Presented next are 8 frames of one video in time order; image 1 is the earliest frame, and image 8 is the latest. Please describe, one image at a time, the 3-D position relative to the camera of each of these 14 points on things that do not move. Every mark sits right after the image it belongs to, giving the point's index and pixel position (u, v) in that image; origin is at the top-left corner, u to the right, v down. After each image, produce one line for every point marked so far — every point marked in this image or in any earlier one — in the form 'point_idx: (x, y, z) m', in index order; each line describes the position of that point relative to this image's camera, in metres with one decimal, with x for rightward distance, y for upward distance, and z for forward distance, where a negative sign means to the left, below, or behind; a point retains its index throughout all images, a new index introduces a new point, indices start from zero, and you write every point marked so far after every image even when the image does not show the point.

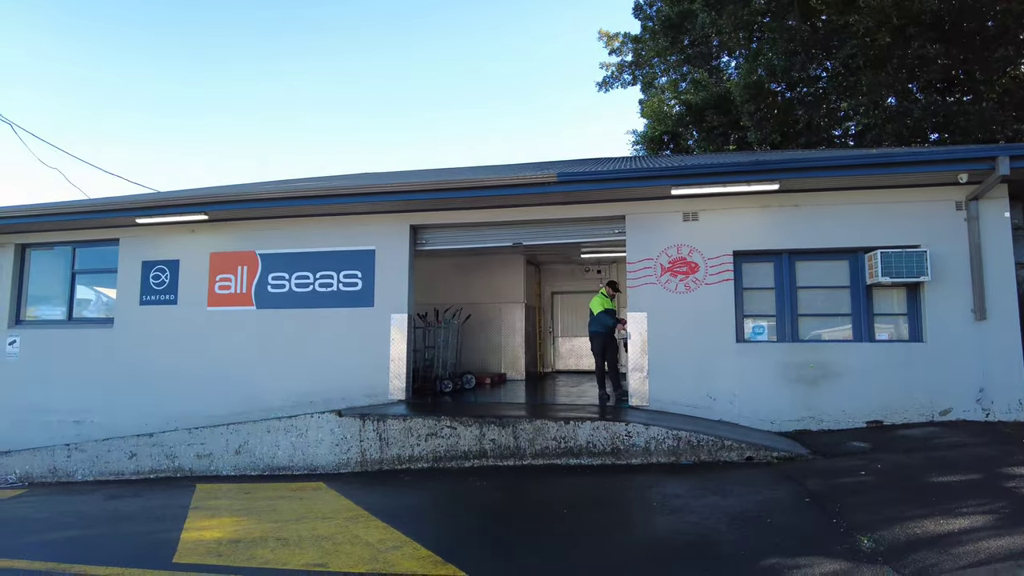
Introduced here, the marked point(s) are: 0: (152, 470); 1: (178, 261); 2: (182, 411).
0: (-3.8, -1.9, +7.3) m
1: (-4.4, +0.4, +9.1) m
2: (-4.2, -1.6, +8.8) m
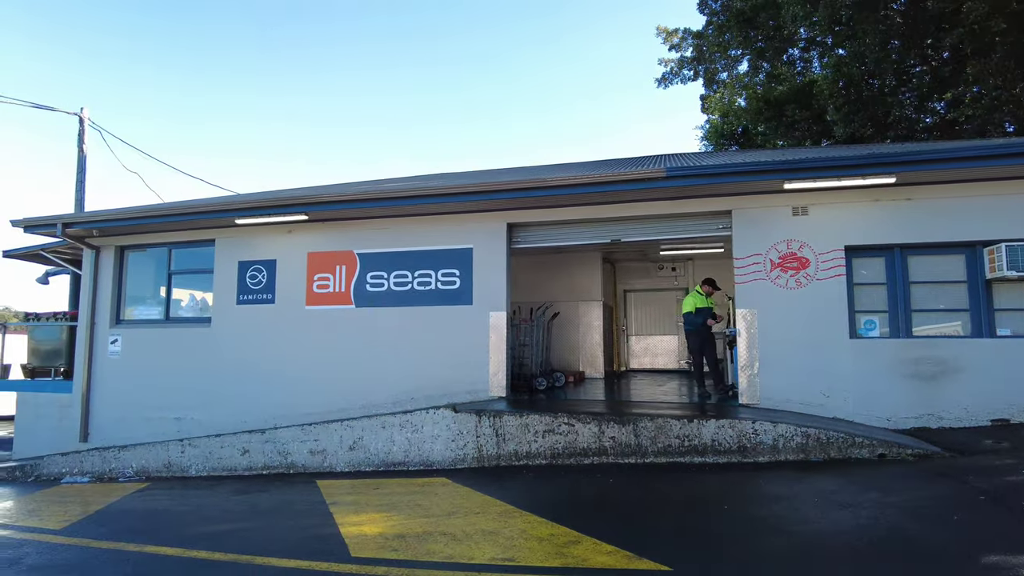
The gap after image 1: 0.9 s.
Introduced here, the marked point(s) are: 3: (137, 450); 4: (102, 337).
0: (-2.6, -1.9, +7.4) m
1: (-3.1, +0.4, +9.2) m
2: (-2.9, -1.5, +9.0) m
3: (-4.4, -1.9, +8.0) m
4: (-6.1, -0.7, +10.4) m
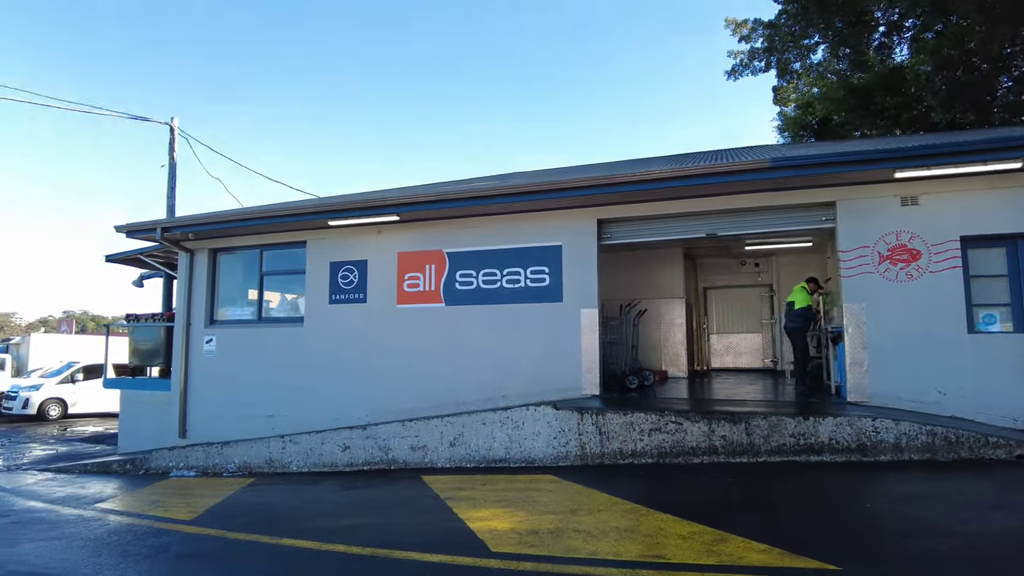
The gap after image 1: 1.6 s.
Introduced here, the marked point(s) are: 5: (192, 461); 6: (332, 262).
0: (-1.6, -1.9, +7.5) m
1: (-2.0, +0.4, +9.4) m
2: (-1.8, -1.5, +9.1) m
3: (-3.3, -1.9, +8.3) m
4: (-4.8, -0.7, +10.7) m
5: (-4.0, -2.2, +8.6) m
6: (-2.5, +0.4, +9.7) m
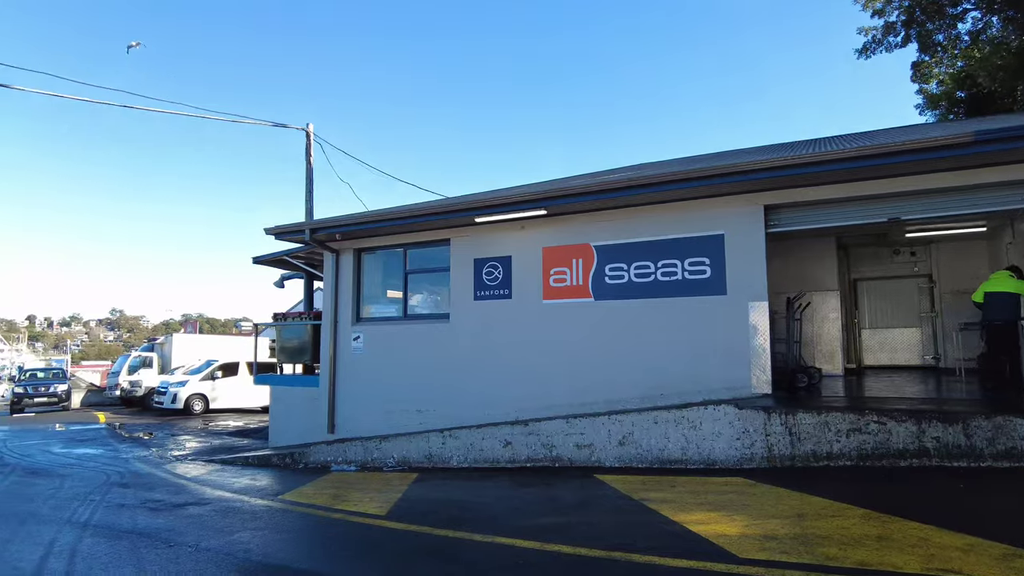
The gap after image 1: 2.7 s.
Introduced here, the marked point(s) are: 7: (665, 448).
0: (+0.2, -1.8, +7.4) m
1: (0.0, +0.4, +9.3) m
2: (+0.2, -1.5, +9.0) m
3: (-1.4, -1.8, +8.3) m
4: (-2.6, -0.7, +11.0) m
5: (-2.1, -2.1, +8.8) m
6: (-0.5, +0.4, +9.7) m
7: (+1.5, -1.5, +6.6) m
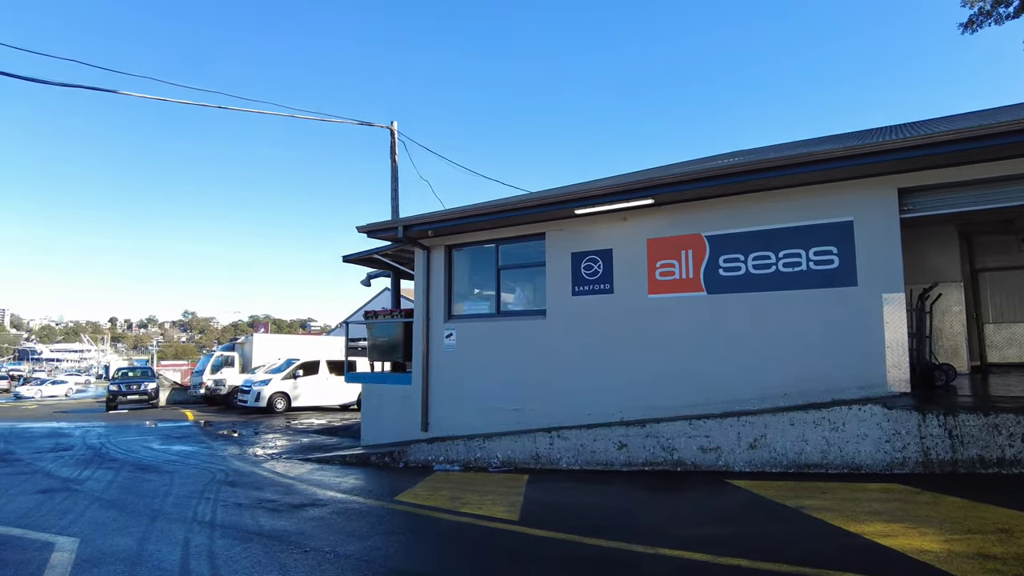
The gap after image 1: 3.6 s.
0: (+1.4, -1.8, +7.0) m
1: (+1.3, +0.5, +8.9) m
2: (+1.5, -1.4, +8.6) m
3: (-0.1, -1.8, +8.1) m
4: (-1.2, -0.7, +10.8) m
5: (-0.8, -2.1, +8.6) m
6: (+0.8, +0.5, +9.3) m
7: (+2.6, -1.4, +6.1) m
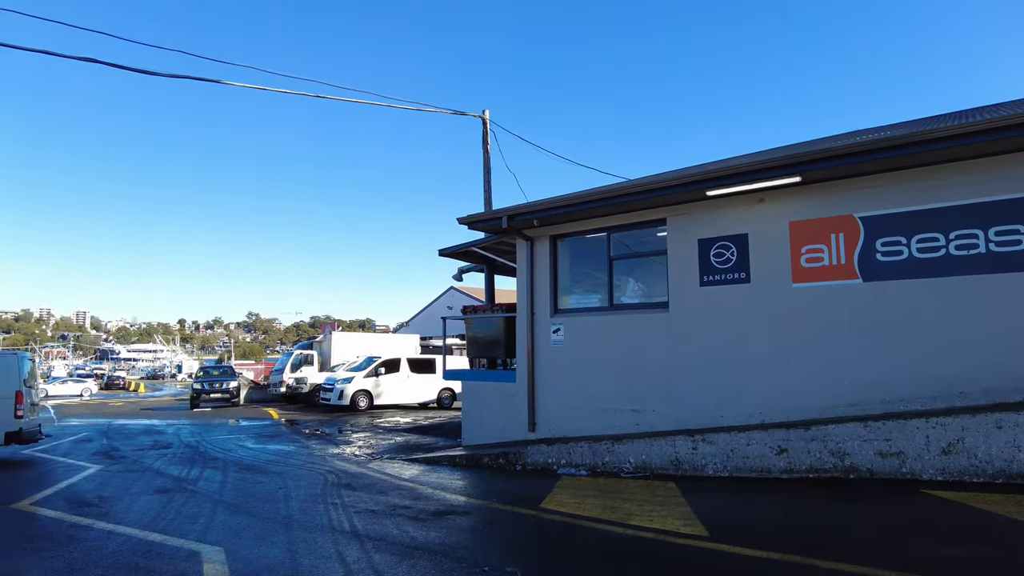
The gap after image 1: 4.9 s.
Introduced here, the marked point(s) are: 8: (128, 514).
0: (+2.7, -1.6, +6.3) m
1: (+2.8, +0.6, +8.2) m
2: (+3.0, -1.3, +7.8) m
3: (+1.3, -1.7, +7.4) m
4: (+0.5, -0.6, +10.3) m
5: (+0.7, -2.0, +8.0) m
6: (+2.3, +0.6, +8.6) m
7: (+3.8, -1.3, +5.3) m
8: (-3.3, -2.0, +6.0) m
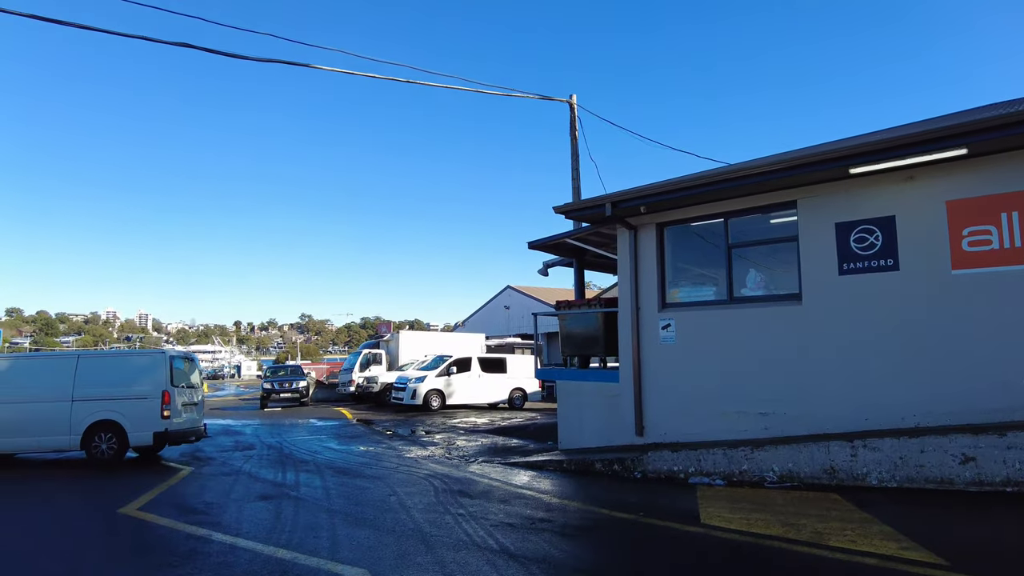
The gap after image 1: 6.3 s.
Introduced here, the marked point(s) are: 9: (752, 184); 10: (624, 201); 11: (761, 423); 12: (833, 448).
0: (+3.9, -1.5, +5.4) m
1: (+4.1, +0.8, +7.3) m
2: (+4.2, -1.1, +6.9) m
3: (+2.6, -1.6, +6.6) m
4: (+1.9, -0.5, +9.5) m
5: (+2.0, -1.9, +7.2) m
6: (+3.7, +0.7, +7.7) m
7: (+4.9, -1.2, +4.3) m
8: (-2.1, -1.9, +5.5) m
9: (+2.8, +1.2, +8.1) m
10: (+1.5, +1.2, +9.3) m
11: (+3.0, -1.6, +8.2) m
12: (+2.9, -1.4, +6.3) m
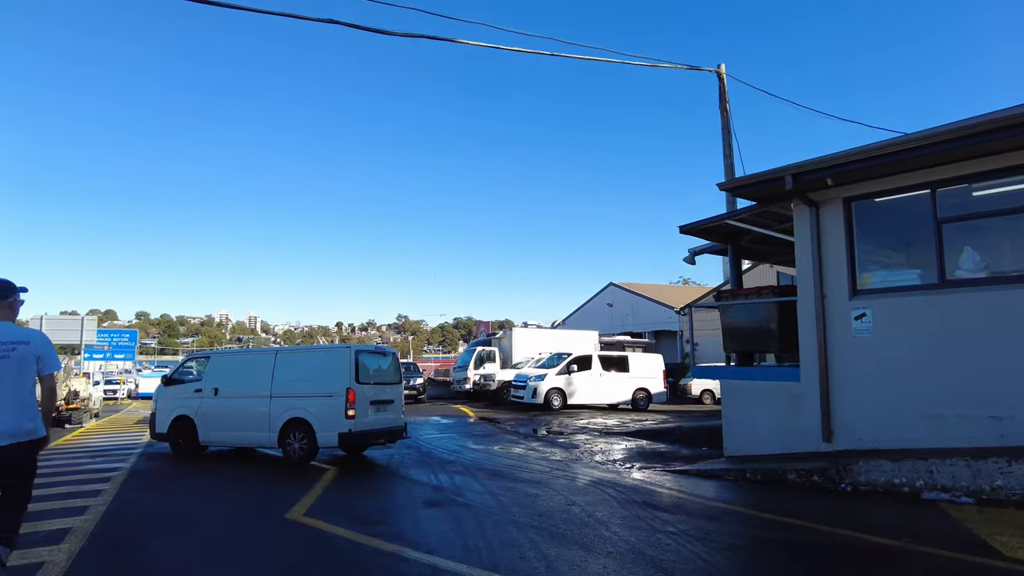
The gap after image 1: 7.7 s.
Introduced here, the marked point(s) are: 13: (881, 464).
0: (+5.4, -1.3, +3.9) m
1: (+5.8, +1.0, +5.8) m
2: (+5.9, -0.9, +5.4) m
3: (+4.2, -1.4, +5.4) m
4: (+3.9, -0.3, +8.3) m
5: (+3.8, -1.7, +6.0) m
6: (+5.4, +0.9, +6.3) m
7: (+6.3, -0.9, +2.8) m
8: (-0.6, -1.7, +4.8) m
9: (+4.6, +1.4, +6.8) m
10: (+3.5, +1.4, +8.1) m
11: (+4.8, -1.4, +6.9) m
12: (+4.5, -1.2, +5.0) m
13: (+3.5, -1.6, +6.5) m
